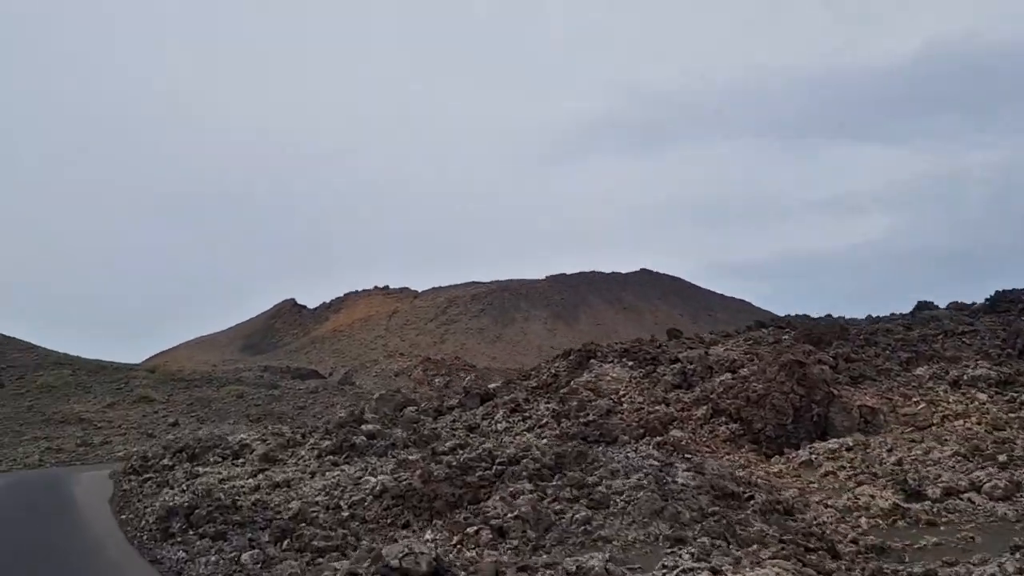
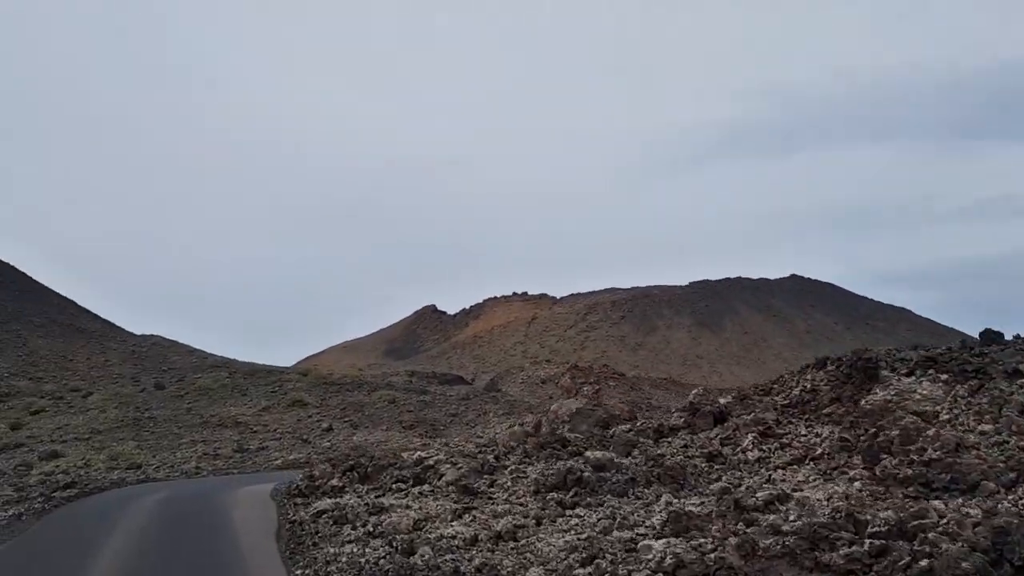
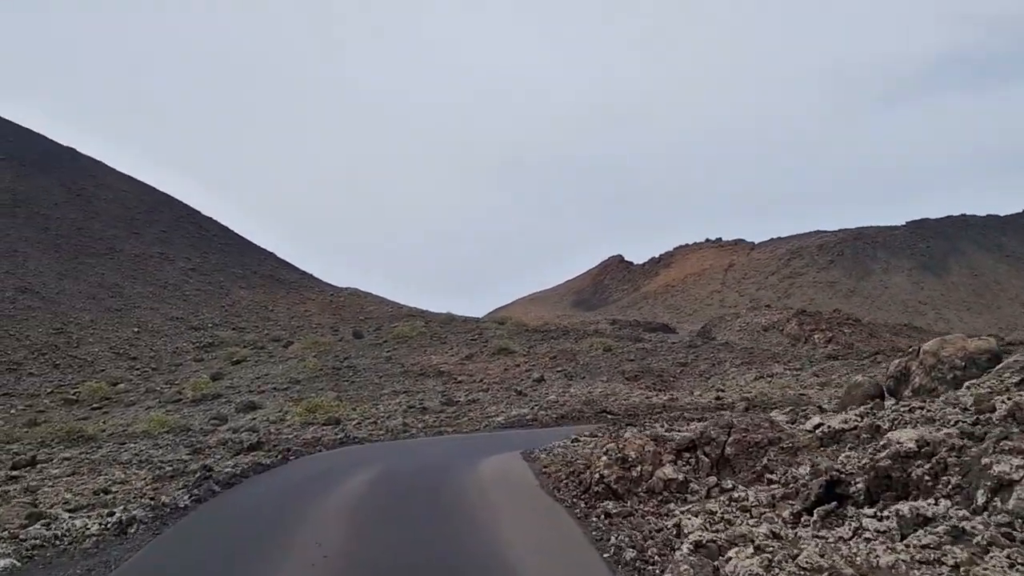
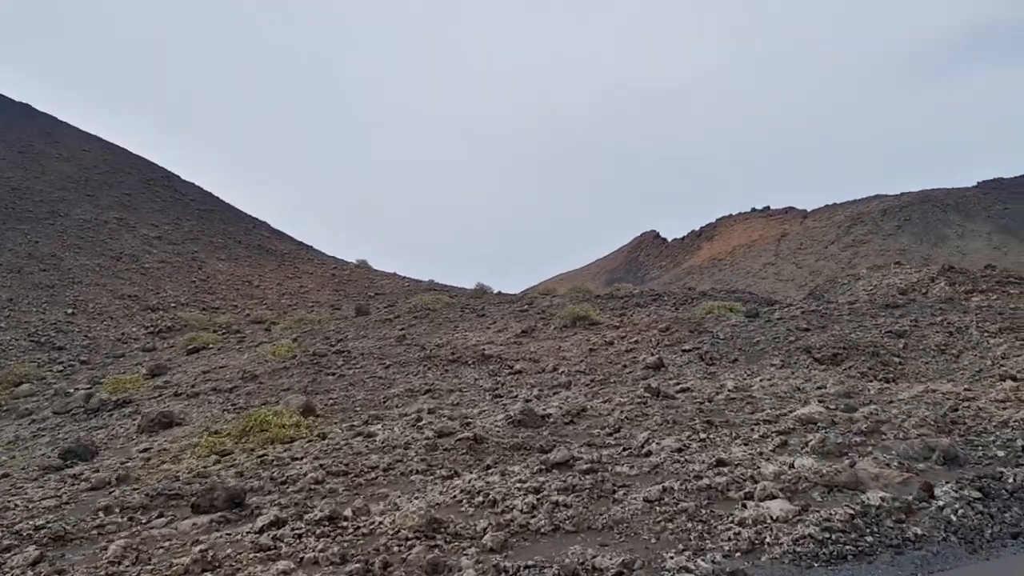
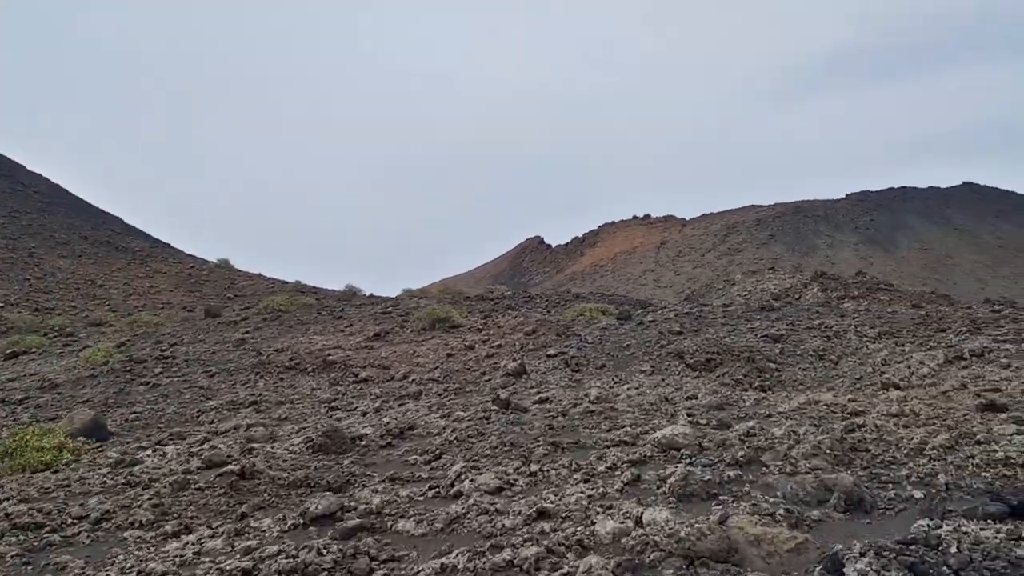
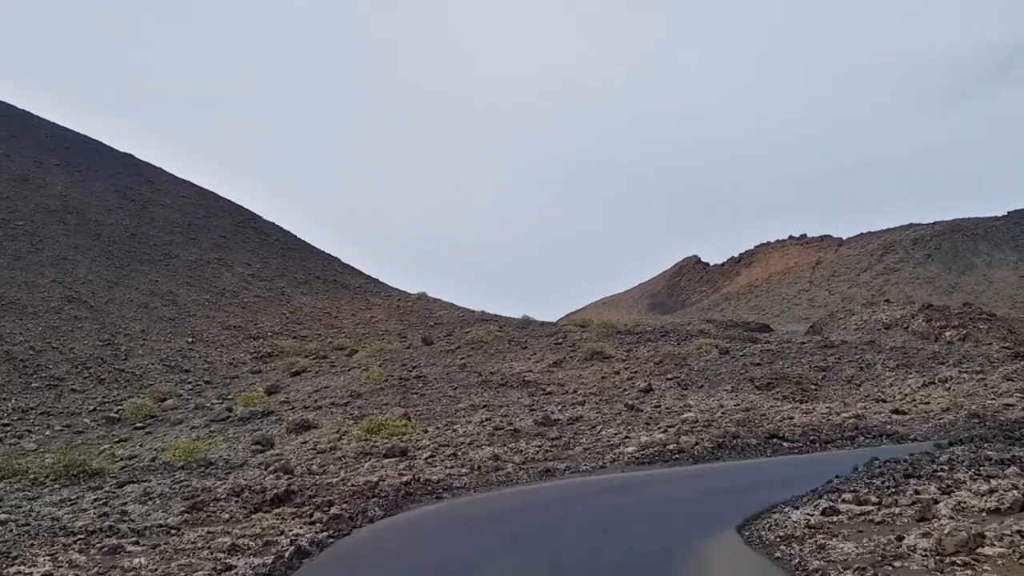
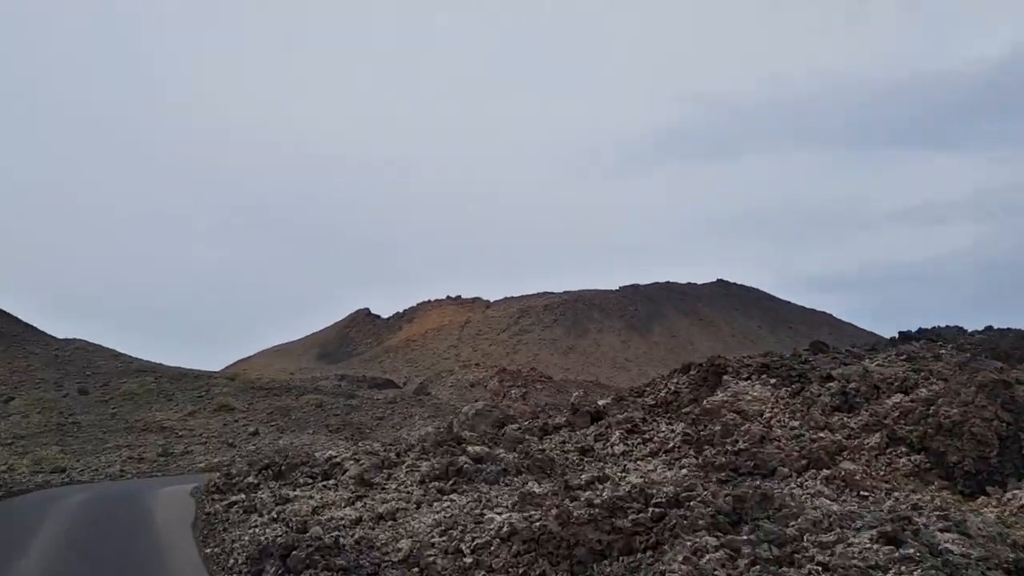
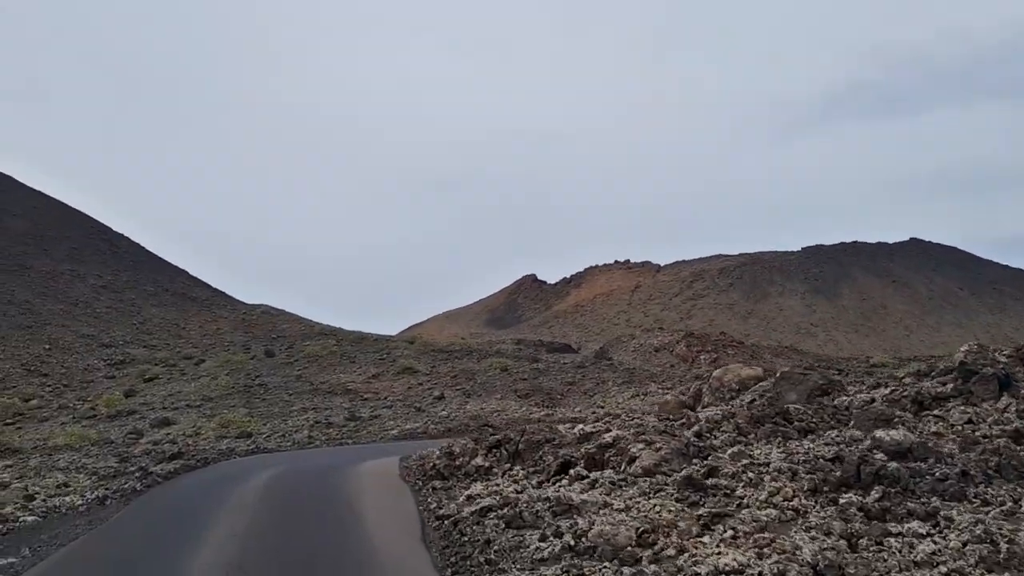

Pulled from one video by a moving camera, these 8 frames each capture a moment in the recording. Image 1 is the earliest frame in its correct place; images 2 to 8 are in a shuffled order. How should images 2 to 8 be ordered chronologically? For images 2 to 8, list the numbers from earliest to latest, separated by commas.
7, 2, 8, 3, 6, 4, 5
